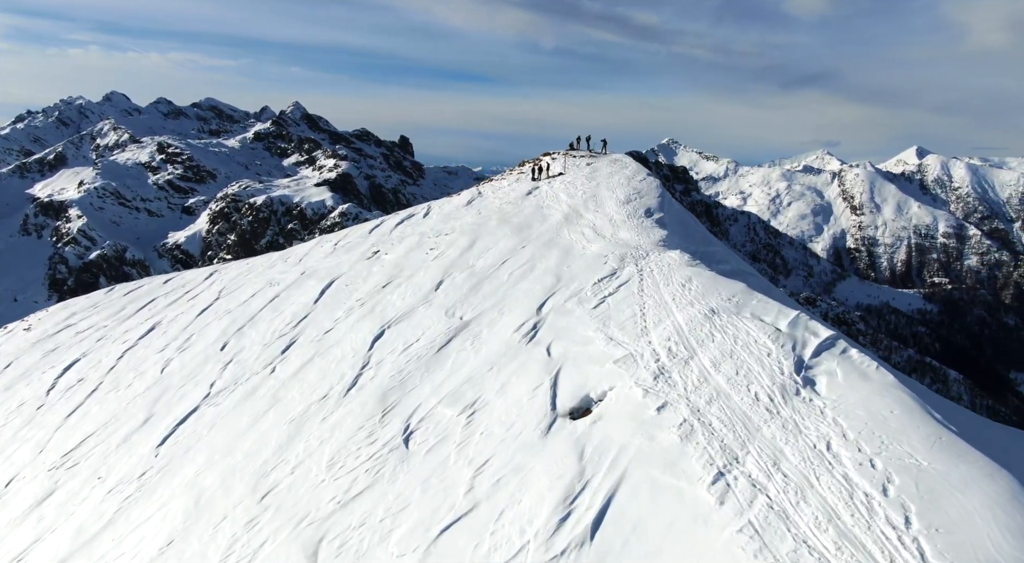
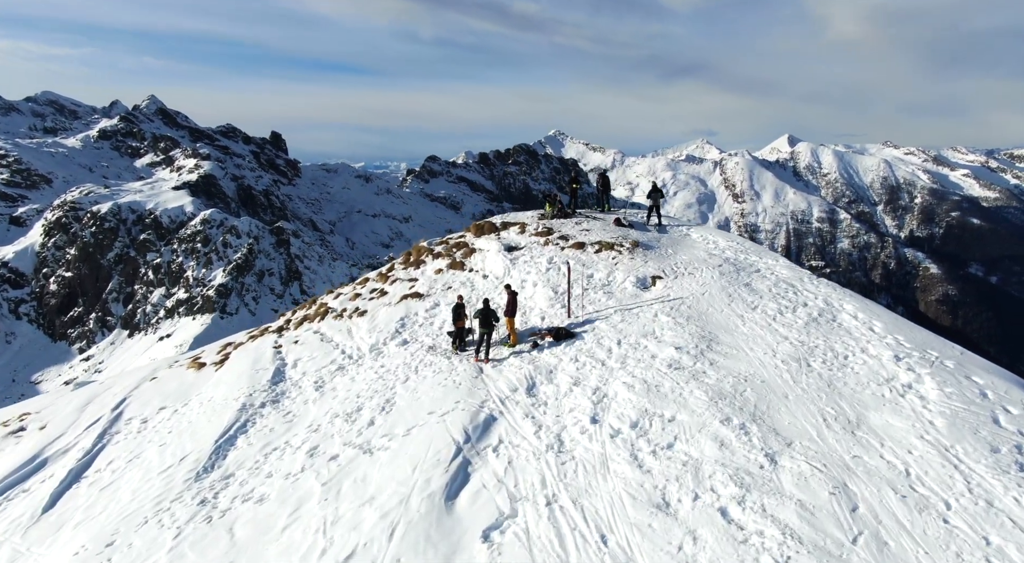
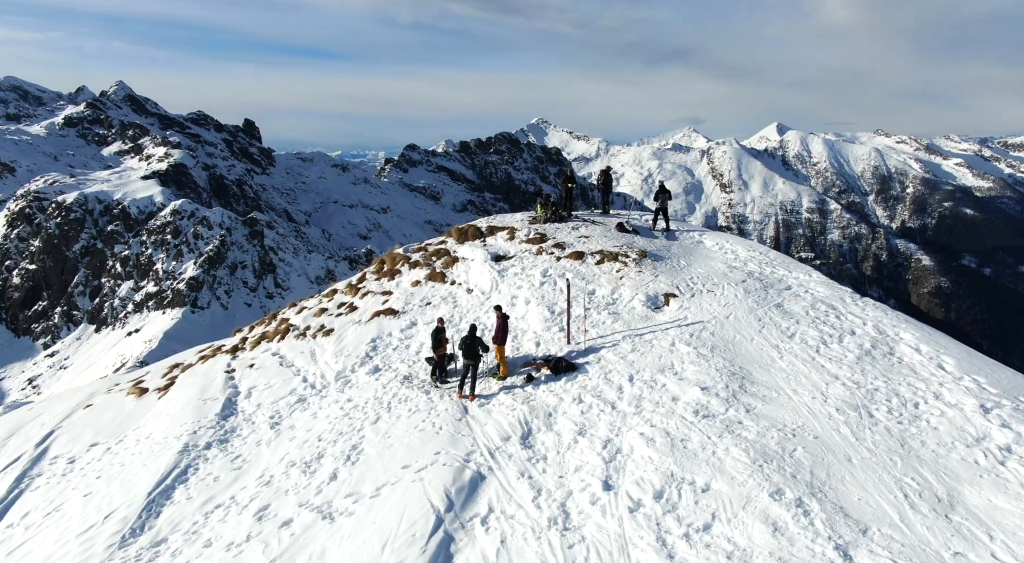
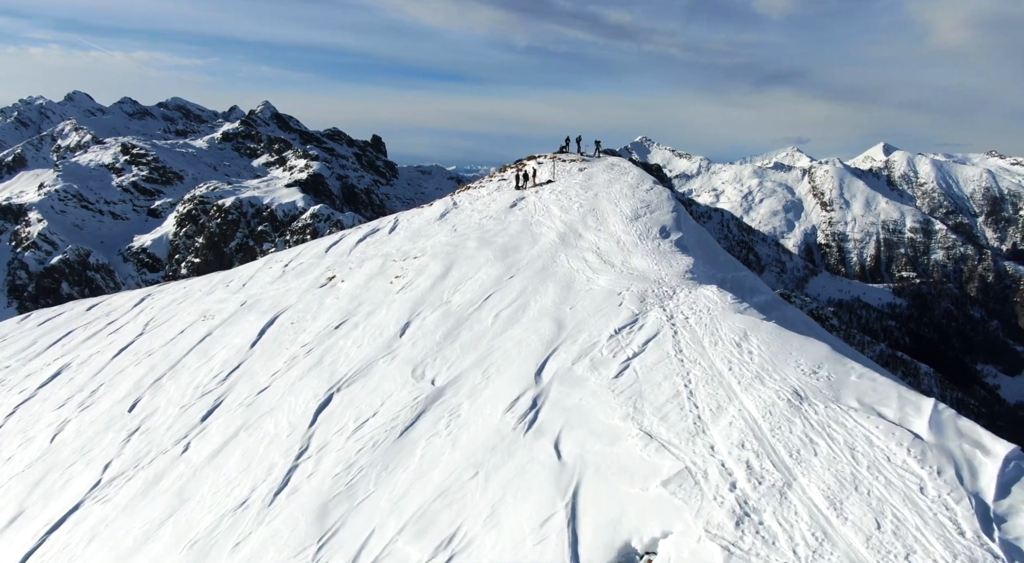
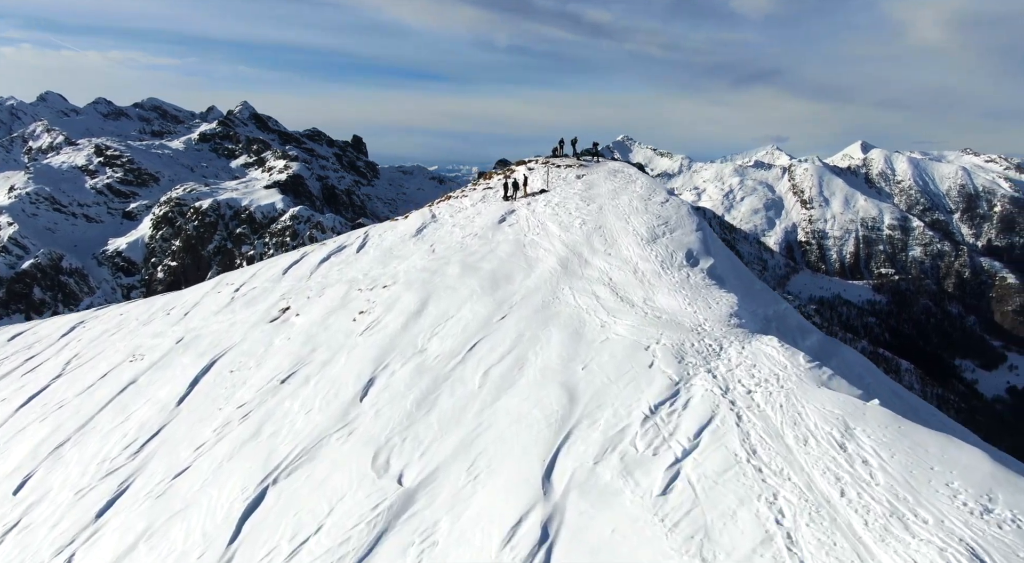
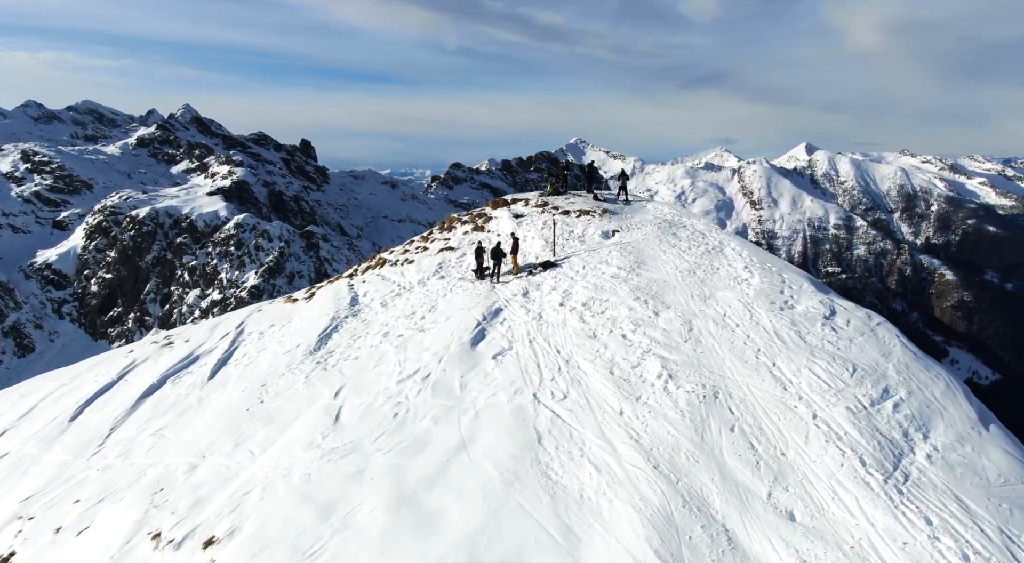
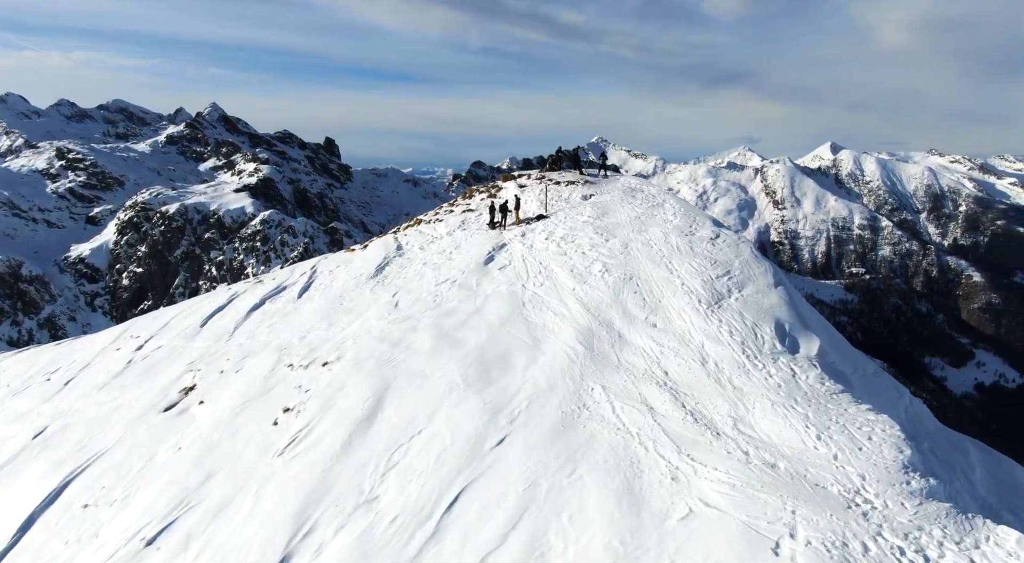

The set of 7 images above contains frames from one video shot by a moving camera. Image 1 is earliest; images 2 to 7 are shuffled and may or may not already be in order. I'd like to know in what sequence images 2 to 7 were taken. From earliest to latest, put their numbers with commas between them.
4, 5, 7, 6, 2, 3
